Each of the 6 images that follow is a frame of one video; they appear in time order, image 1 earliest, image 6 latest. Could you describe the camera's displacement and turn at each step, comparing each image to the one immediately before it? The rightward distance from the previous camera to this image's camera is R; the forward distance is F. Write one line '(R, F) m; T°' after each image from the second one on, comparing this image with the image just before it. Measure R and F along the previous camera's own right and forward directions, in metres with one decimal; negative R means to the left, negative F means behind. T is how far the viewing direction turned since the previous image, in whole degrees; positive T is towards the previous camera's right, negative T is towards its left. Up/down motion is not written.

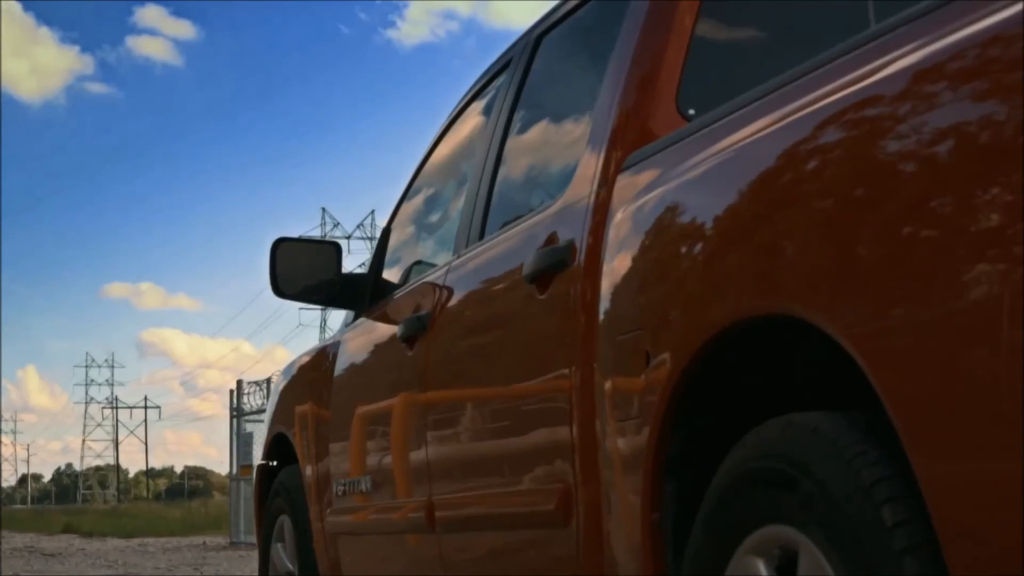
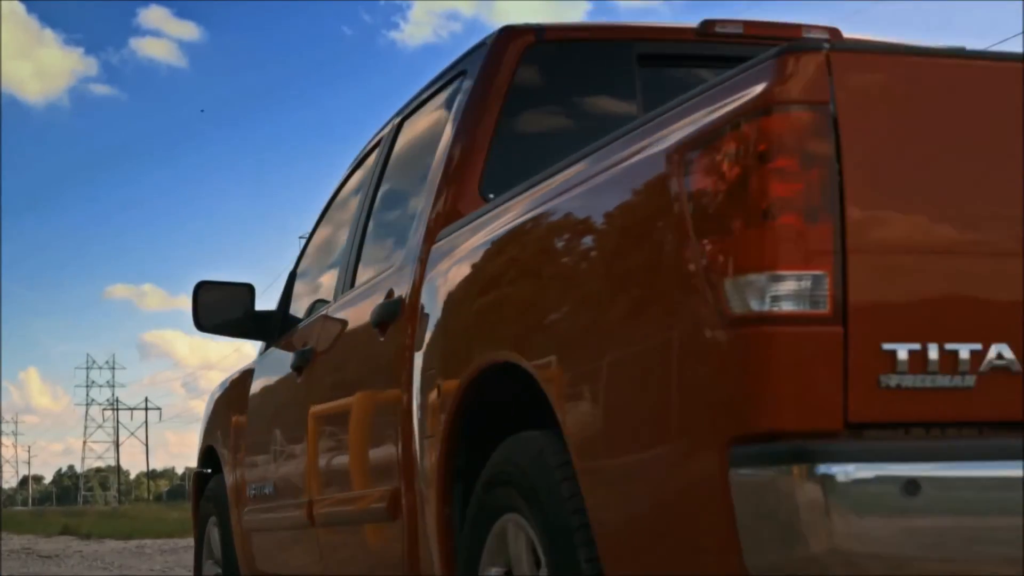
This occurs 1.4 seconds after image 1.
(+0.4, -0.7) m; 0°
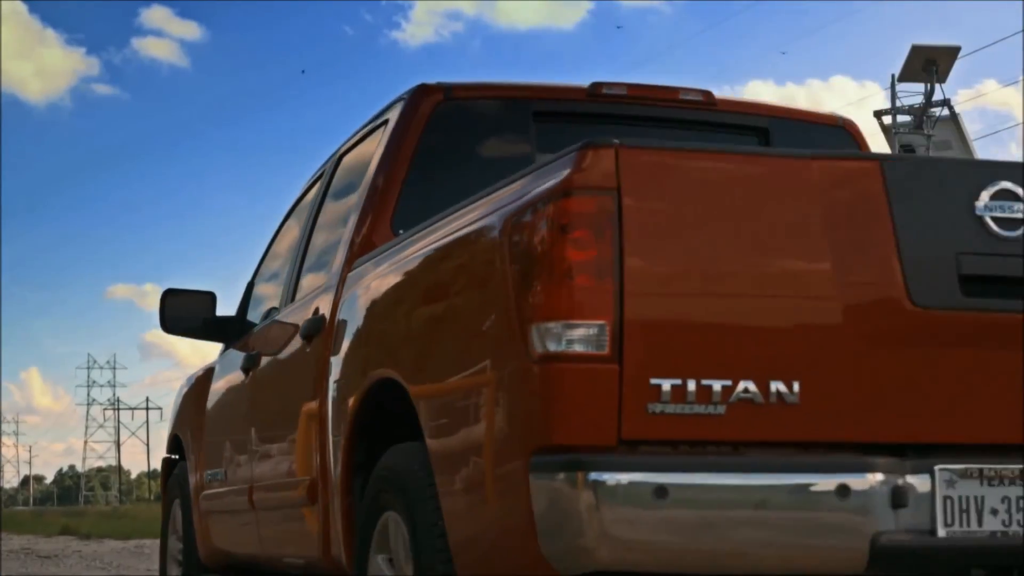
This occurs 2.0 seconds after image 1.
(+0.3, -0.6) m; 0°
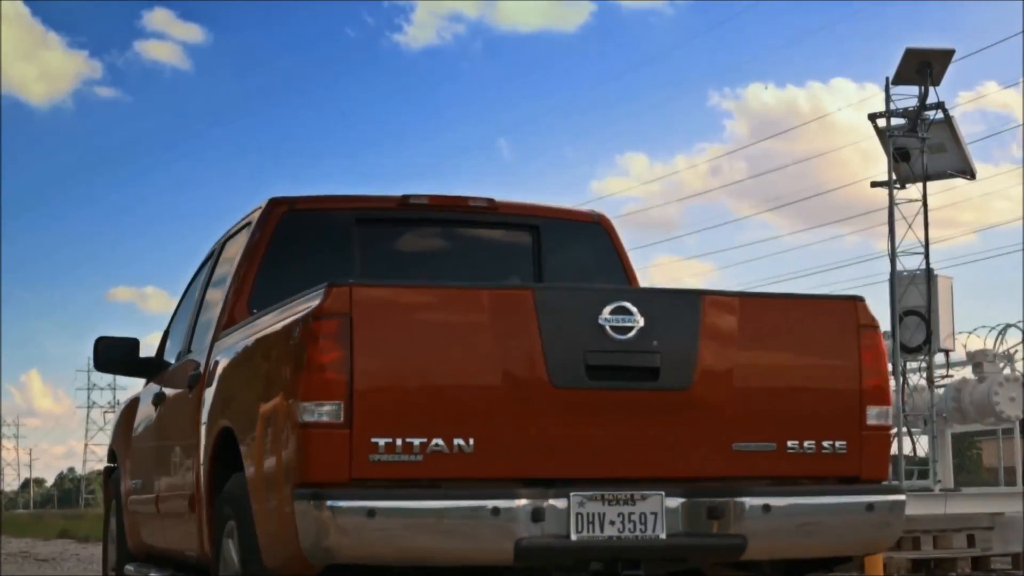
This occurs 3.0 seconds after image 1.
(+0.6, -3.8) m; 0°
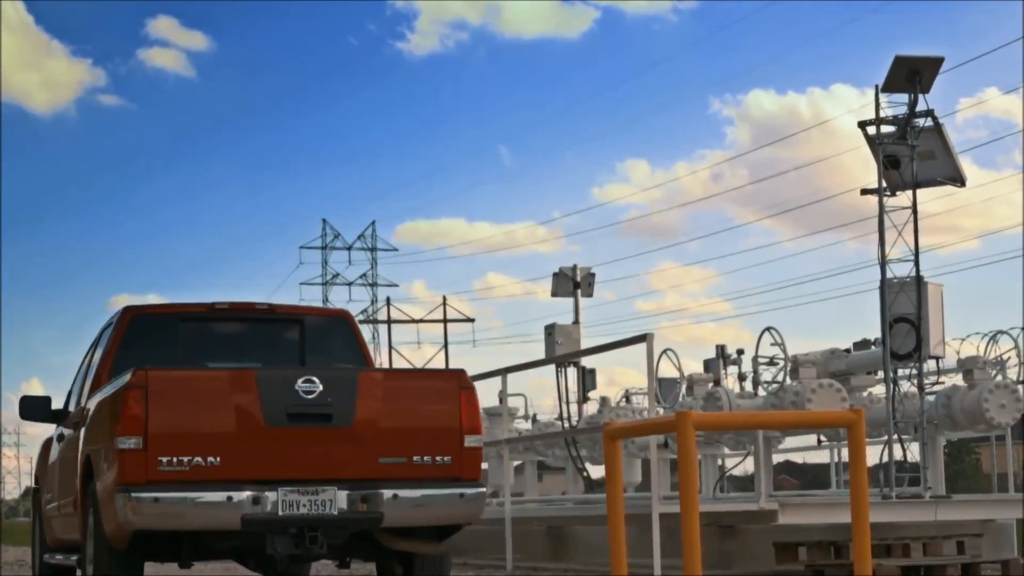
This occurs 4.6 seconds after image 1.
(+0.4, -0.1) m; 0°
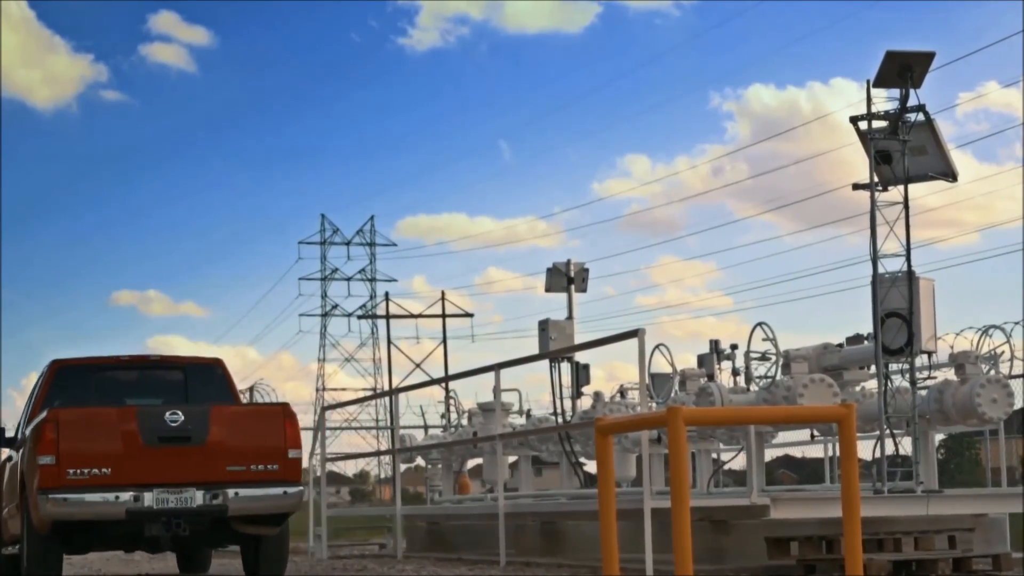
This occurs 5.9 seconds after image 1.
(+0.3, 0.0) m; 0°
